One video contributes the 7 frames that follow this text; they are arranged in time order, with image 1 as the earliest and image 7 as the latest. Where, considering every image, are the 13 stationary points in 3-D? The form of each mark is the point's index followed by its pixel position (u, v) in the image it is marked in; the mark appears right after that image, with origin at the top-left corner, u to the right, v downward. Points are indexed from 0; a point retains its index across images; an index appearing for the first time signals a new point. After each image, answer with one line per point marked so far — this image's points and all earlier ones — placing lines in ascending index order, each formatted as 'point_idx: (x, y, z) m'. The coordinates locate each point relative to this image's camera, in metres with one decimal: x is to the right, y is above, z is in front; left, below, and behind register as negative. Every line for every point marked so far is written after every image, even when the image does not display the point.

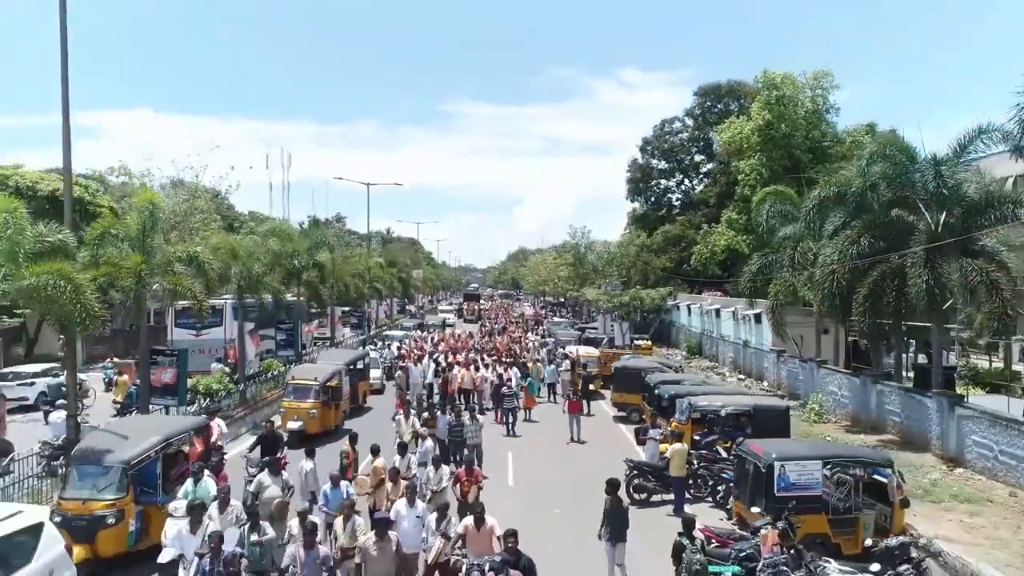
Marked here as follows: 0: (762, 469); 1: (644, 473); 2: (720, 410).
0: (+3.5, -2.5, +11.1) m
1: (+2.4, -3.3, +14.4) m
2: (+4.2, -2.4, +16.0) m
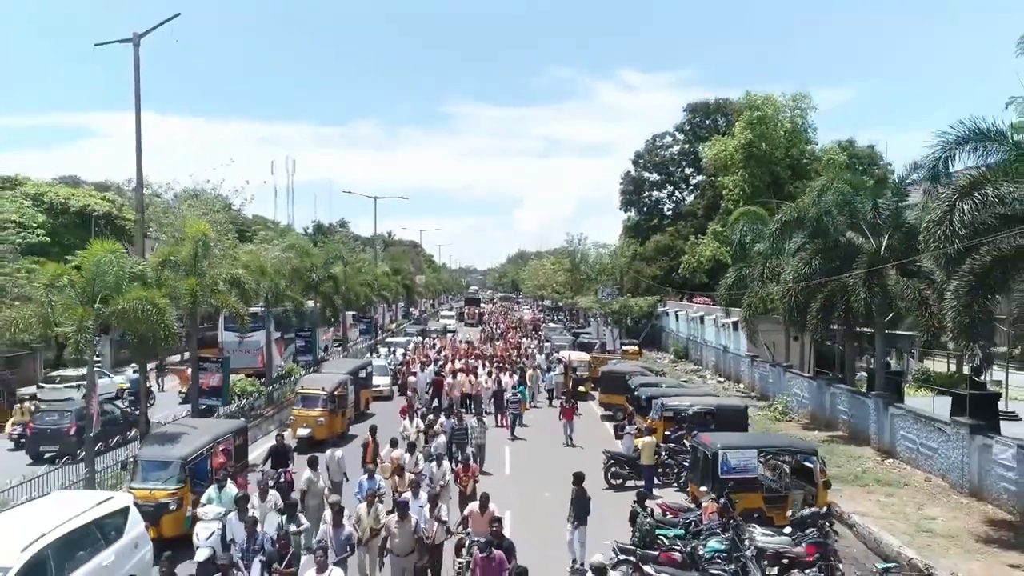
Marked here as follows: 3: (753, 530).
0: (+3.4, -2.9, +13.8) m
1: (+2.3, -3.7, +17.1) m
2: (+4.1, -2.8, +18.7) m
3: (+3.6, -3.6, +11.9) m
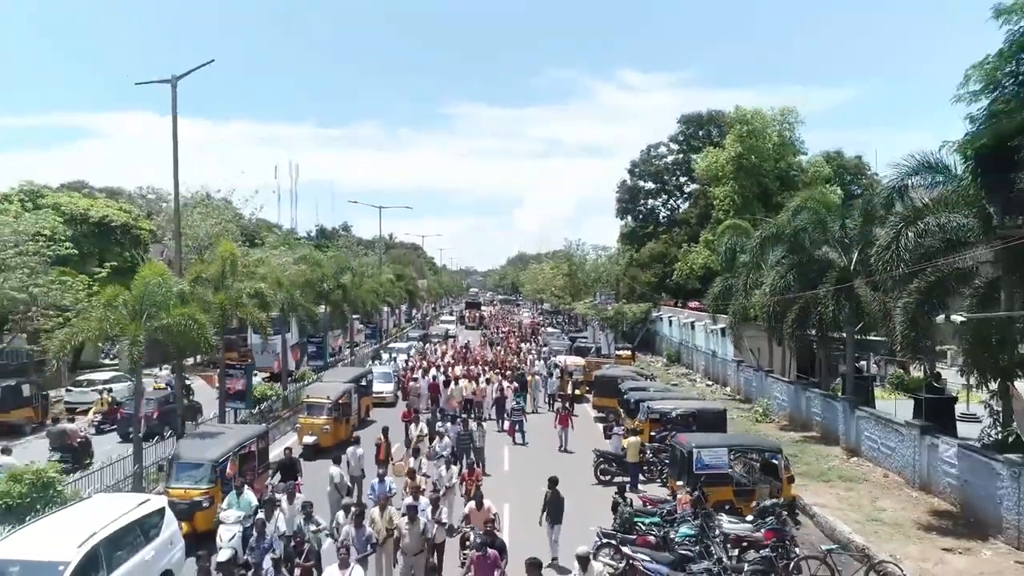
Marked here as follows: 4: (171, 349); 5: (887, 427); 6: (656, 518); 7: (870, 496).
0: (+3.4, -3.2, +15.5) m
1: (+2.3, -4.1, +18.8) m
2: (+4.1, -3.2, +20.5) m
3: (+3.6, -3.9, +13.7) m
4: (-6.9, -1.2, +16.1) m
5: (+8.8, -3.2, +18.7) m
6: (+2.5, -3.9, +13.6) m
7: (+7.4, -4.3, +16.6) m
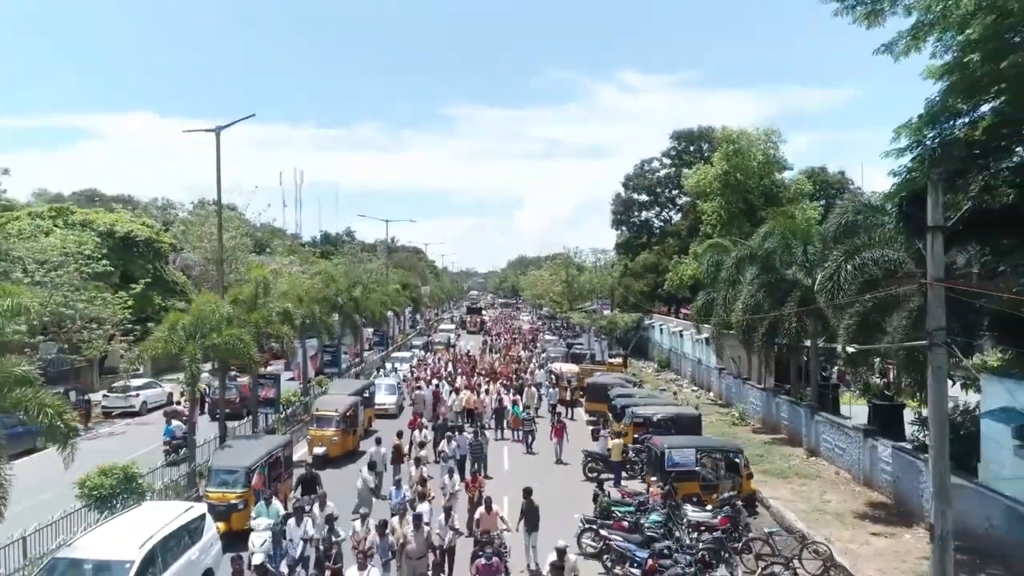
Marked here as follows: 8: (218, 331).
0: (+3.3, -3.8, +18.2) m
1: (+2.3, -4.6, +21.5) m
2: (+4.1, -3.7, +23.1) m
3: (+3.6, -4.5, +16.3) m
4: (-6.9, -1.8, +18.7) m
5: (+8.7, -3.8, +21.4) m
6: (+2.4, -4.4, +16.3) m
7: (+7.4, -4.9, +19.2) m
8: (-6.7, -1.0, +18.5) m
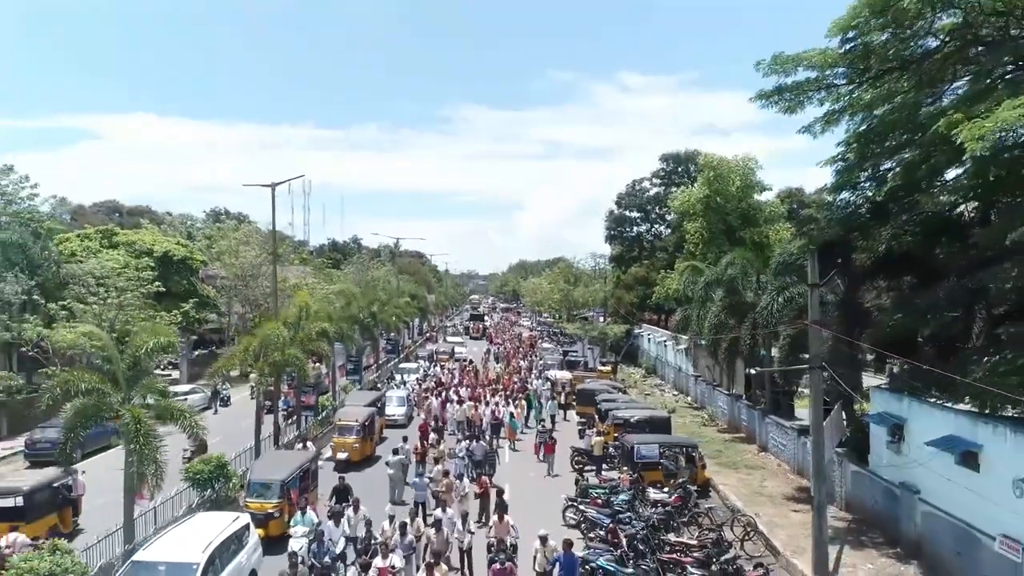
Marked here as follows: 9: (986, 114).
0: (+3.3, -4.6, +22.7) m
1: (+2.3, -5.4, +26.0) m
2: (+4.1, -4.5, +27.7) m
3: (+3.6, -5.3, +20.9) m
4: (-6.9, -2.6, +23.3) m
5: (+8.7, -4.6, +25.9) m
6: (+2.4, -5.2, +20.8) m
7: (+7.4, -5.7, +23.8) m
8: (-6.7, -1.8, +23.0) m
9: (+7.5, +2.7, +12.8) m
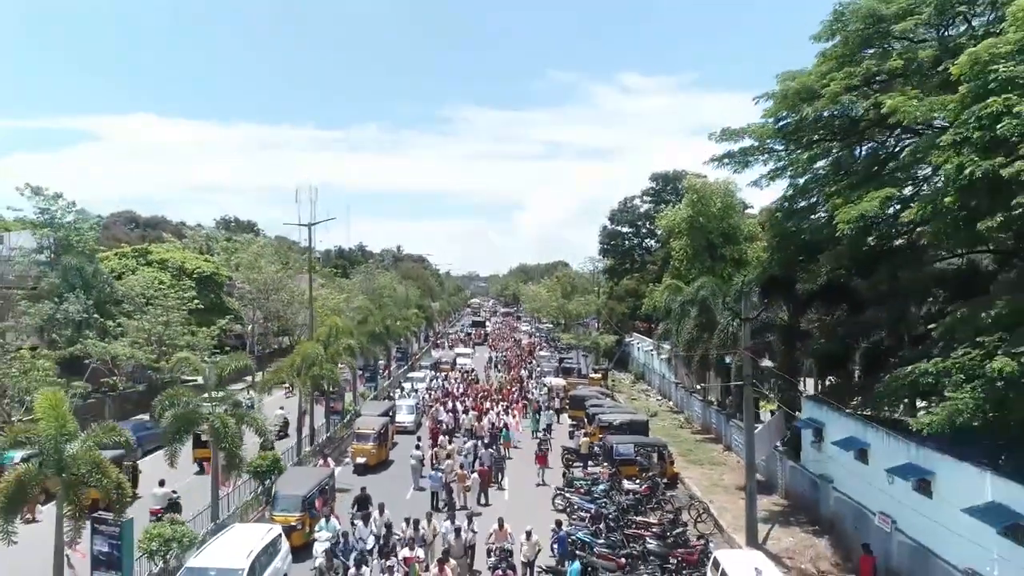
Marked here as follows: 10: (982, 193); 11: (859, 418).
0: (+3.3, -5.4, +27.2) m
1: (+2.2, -6.3, +30.5) m
2: (+4.1, -5.4, +32.2) m
3: (+3.5, -6.1, +25.4) m
4: (-6.9, -3.4, +27.8) m
5: (+8.7, -5.4, +30.4) m
6: (+2.4, -6.1, +25.3) m
7: (+7.4, -6.5, +28.3) m
8: (-6.7, -2.6, +27.5) m
9: (+7.5, +1.9, +17.3) m
10: (+7.5, +1.5, +12.7) m
11: (+8.5, -3.2, +19.7) m
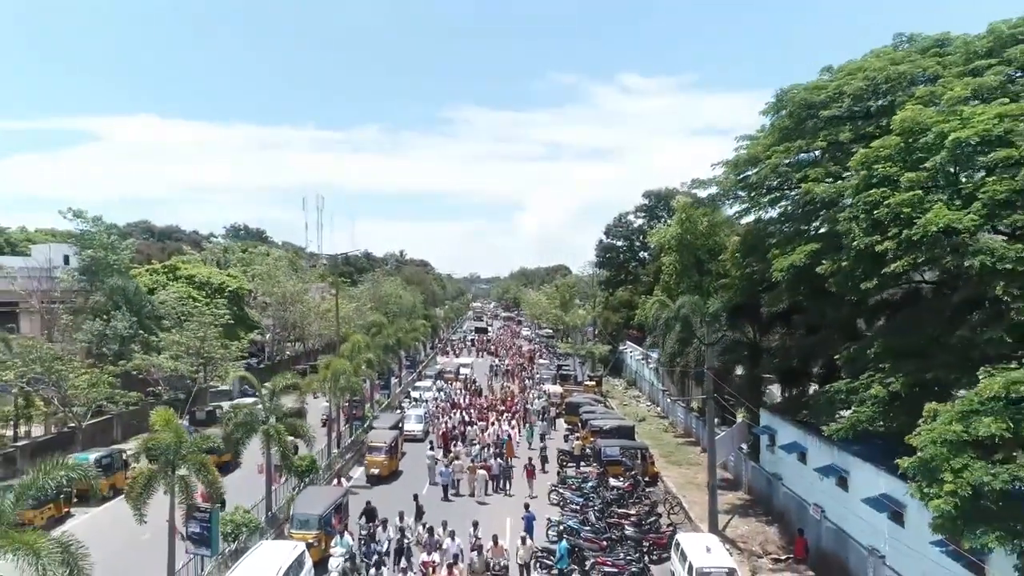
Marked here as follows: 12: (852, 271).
0: (+3.4, -6.4, +31.3) m
1: (+2.3, -7.2, +34.6) m
2: (+4.1, -6.3, +36.3) m
3: (+3.6, -7.1, +29.5) m
4: (-6.9, -4.3, +31.9) m
5: (+8.8, -6.4, +34.5) m
6: (+2.5, -7.0, +29.4) m
7: (+7.5, -7.4, +32.4) m
8: (-6.6, -3.6, +31.7) m
9: (+7.5, +1.0, +21.4) m
10: (+7.5, +0.6, +16.9) m
11: (+8.6, -4.1, +23.8) m
12: (+7.4, +0.4, +17.5) m
